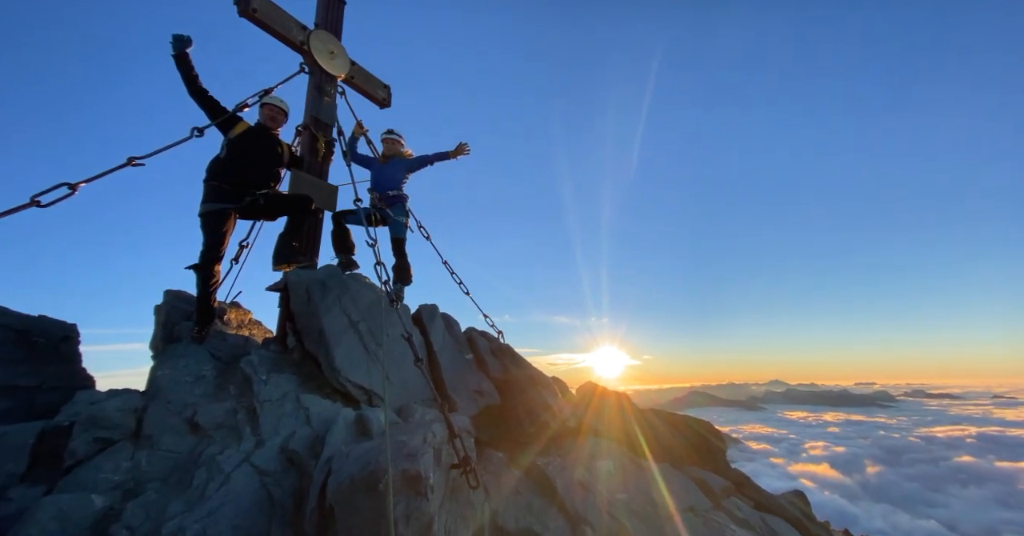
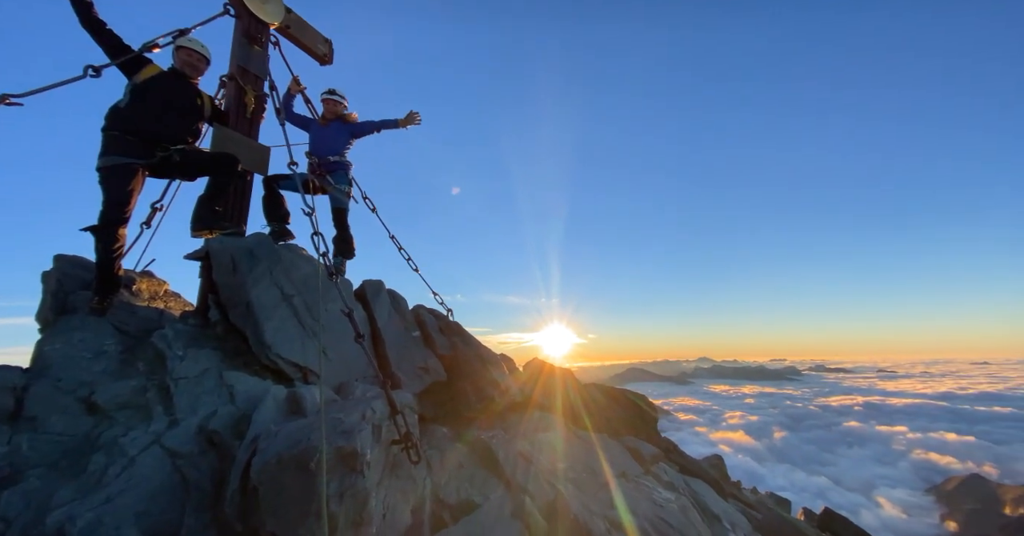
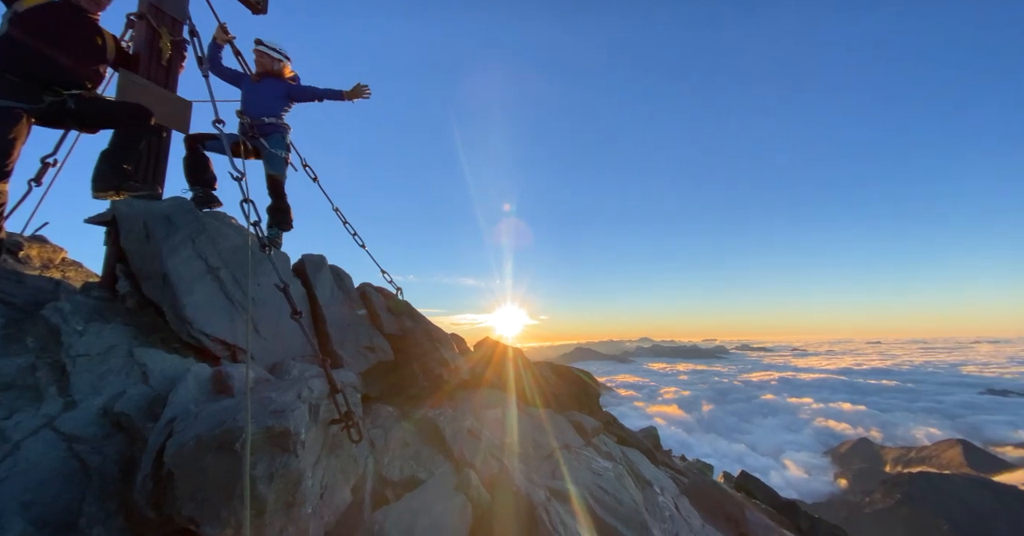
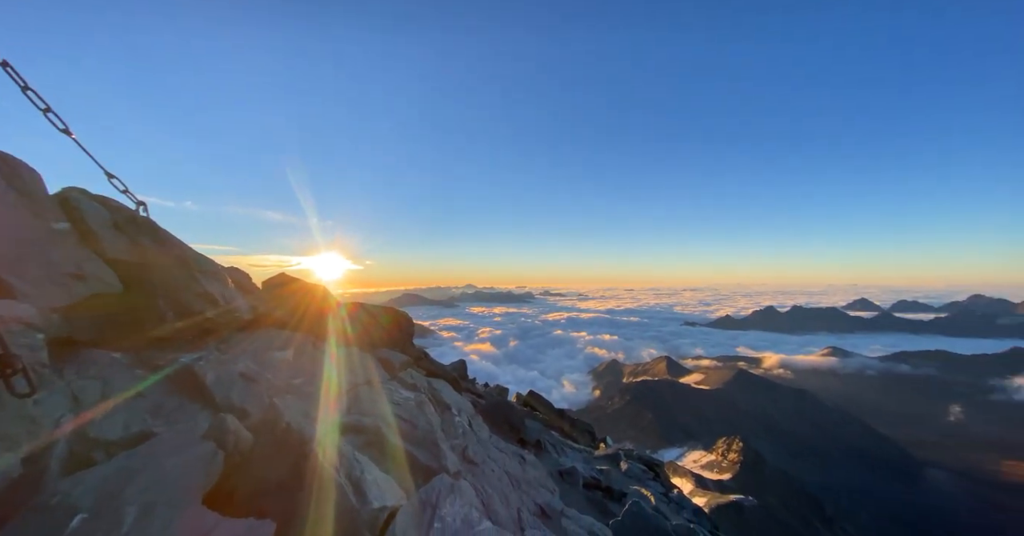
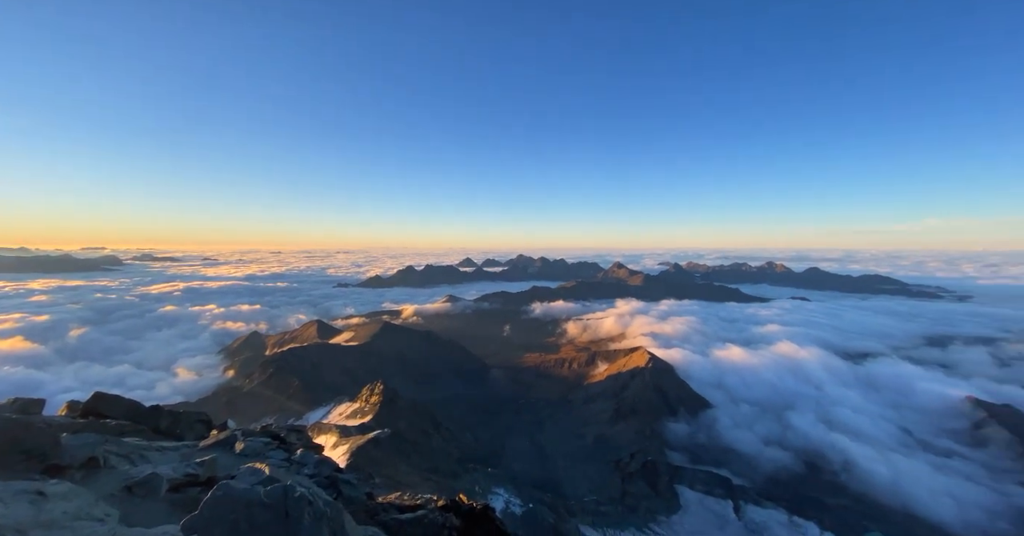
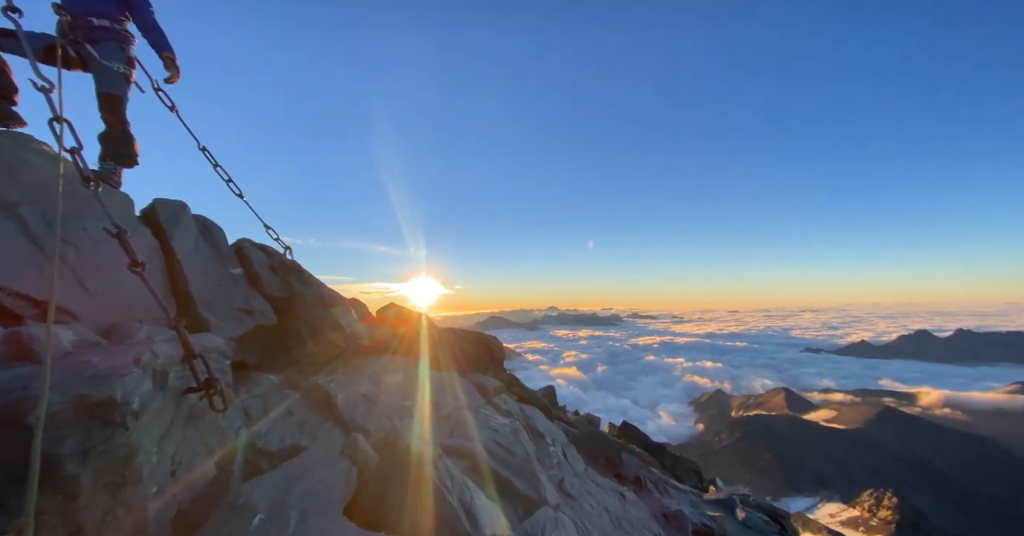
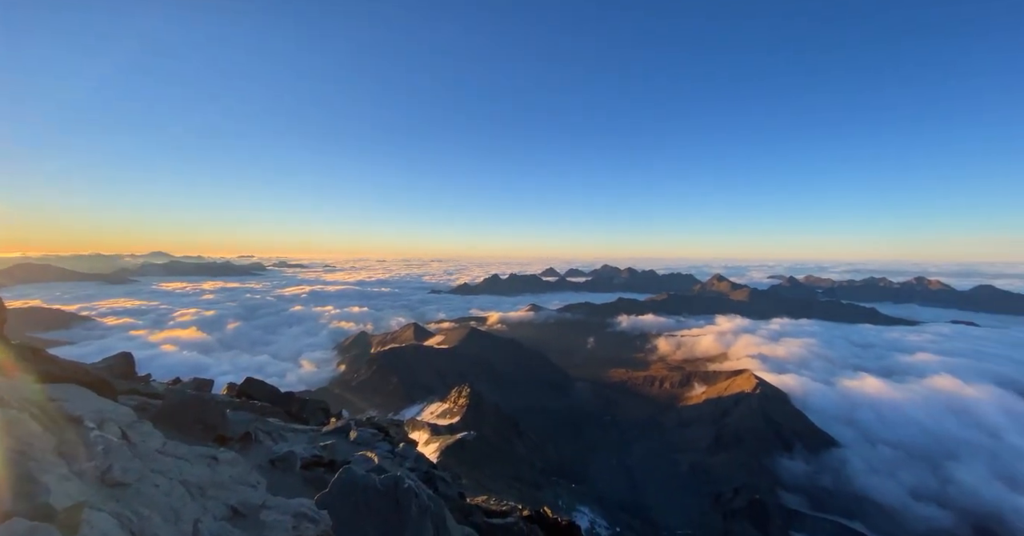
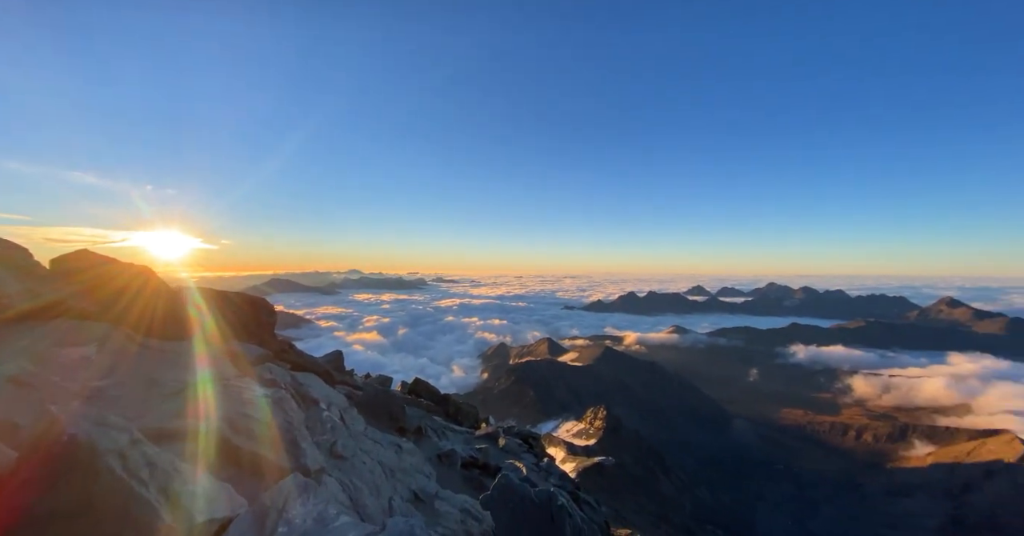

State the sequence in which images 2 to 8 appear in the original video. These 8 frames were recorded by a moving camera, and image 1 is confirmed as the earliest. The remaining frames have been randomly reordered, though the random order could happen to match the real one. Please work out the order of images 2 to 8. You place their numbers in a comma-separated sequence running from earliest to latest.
2, 3, 6, 4, 8, 7, 5
